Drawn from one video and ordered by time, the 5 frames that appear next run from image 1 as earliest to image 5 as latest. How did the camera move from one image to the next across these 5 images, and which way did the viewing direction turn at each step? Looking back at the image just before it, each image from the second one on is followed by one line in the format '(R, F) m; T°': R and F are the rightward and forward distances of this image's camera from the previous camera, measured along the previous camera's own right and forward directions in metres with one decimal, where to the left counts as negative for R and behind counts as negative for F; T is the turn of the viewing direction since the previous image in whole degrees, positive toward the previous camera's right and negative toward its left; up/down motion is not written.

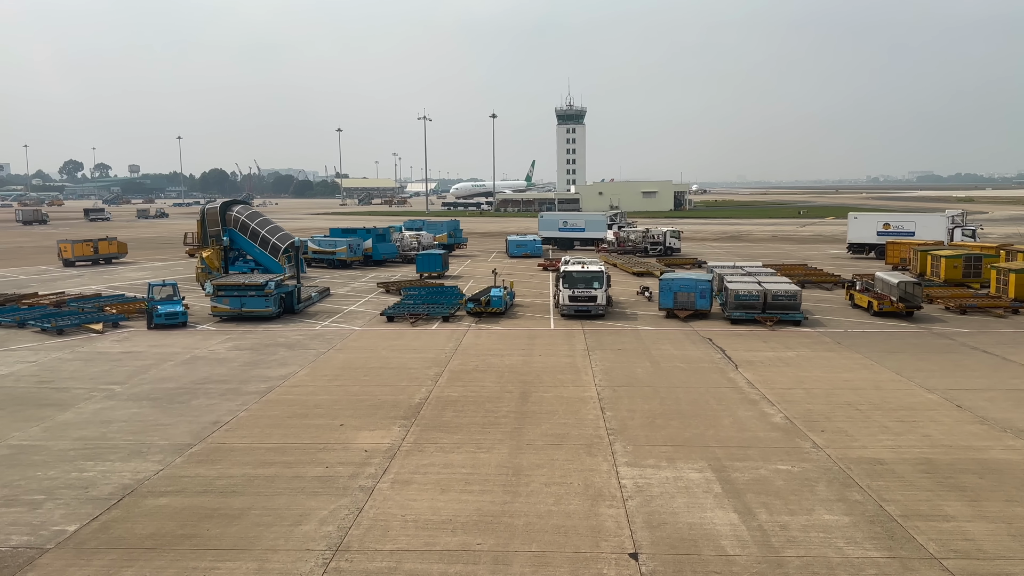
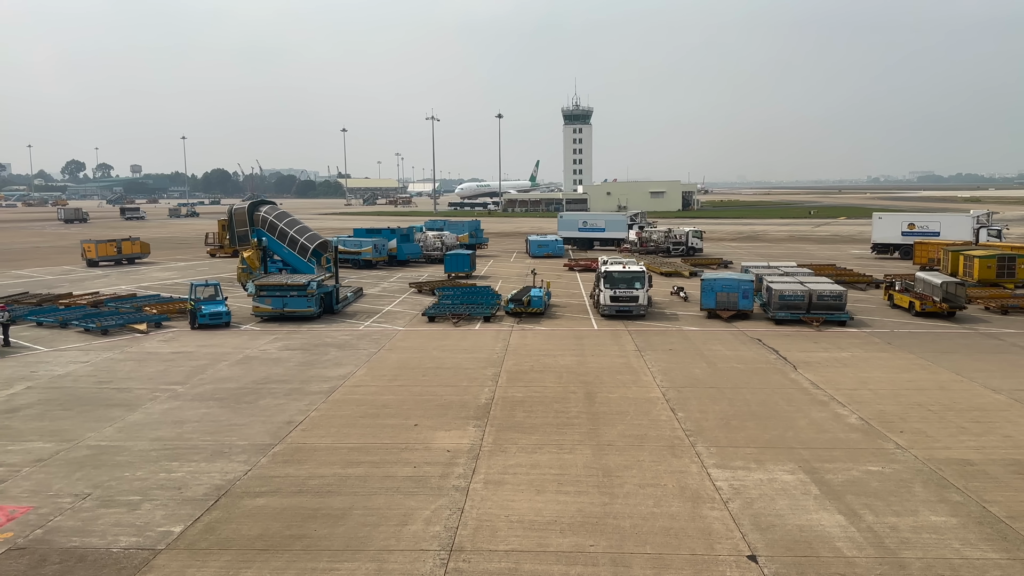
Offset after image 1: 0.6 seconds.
(-1.5, +0.1) m; 0°
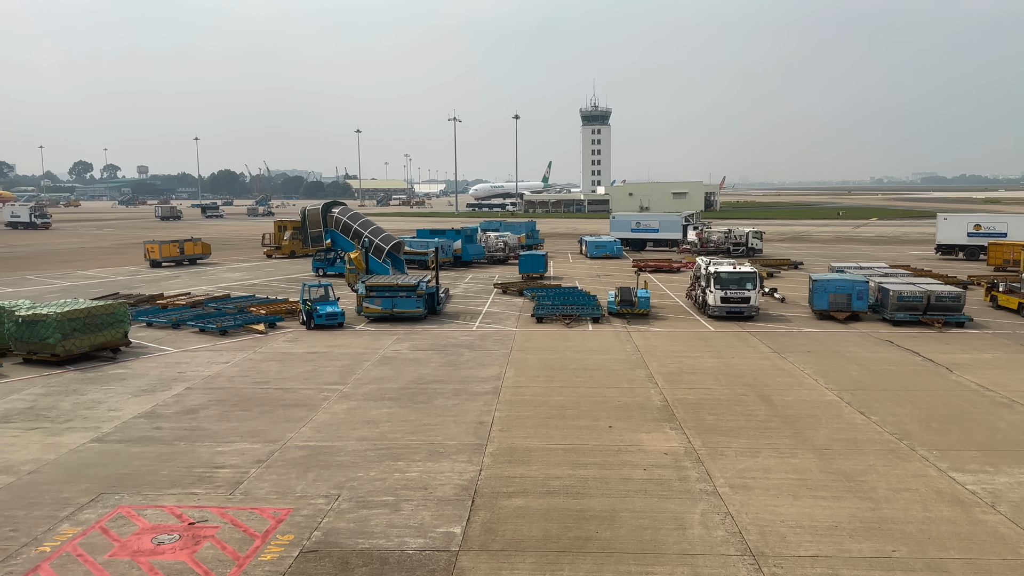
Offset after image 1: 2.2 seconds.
(-4.0, +0.1) m; 0°
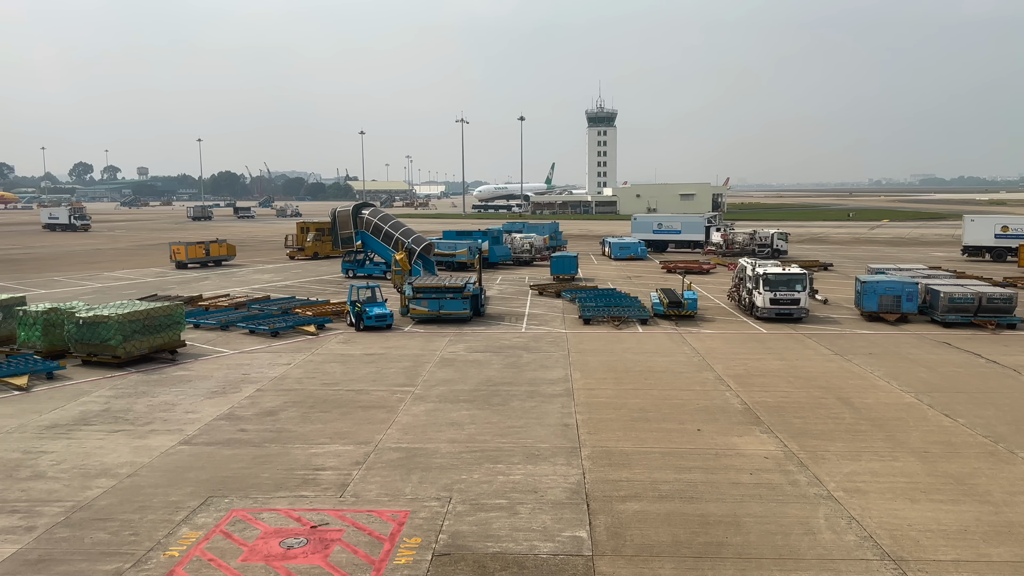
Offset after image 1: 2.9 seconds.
(-1.8, +0.1) m; 0°
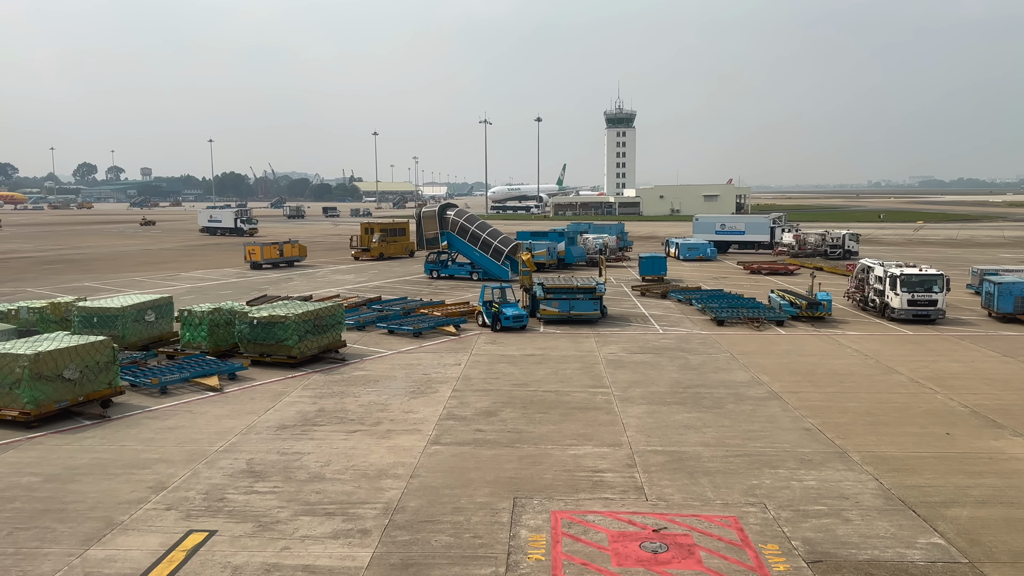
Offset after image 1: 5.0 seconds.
(-5.0, +0.2) m; 0°
